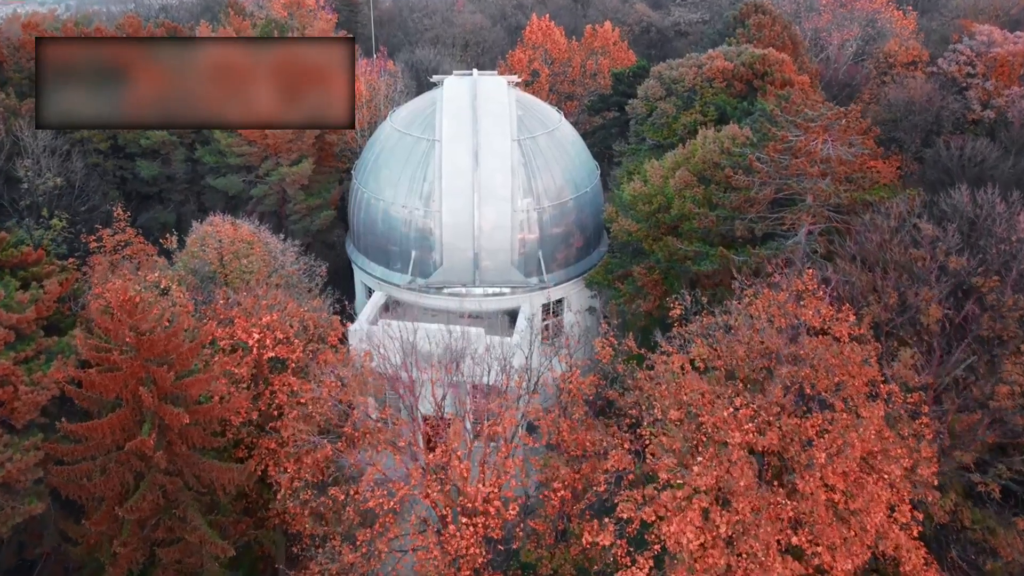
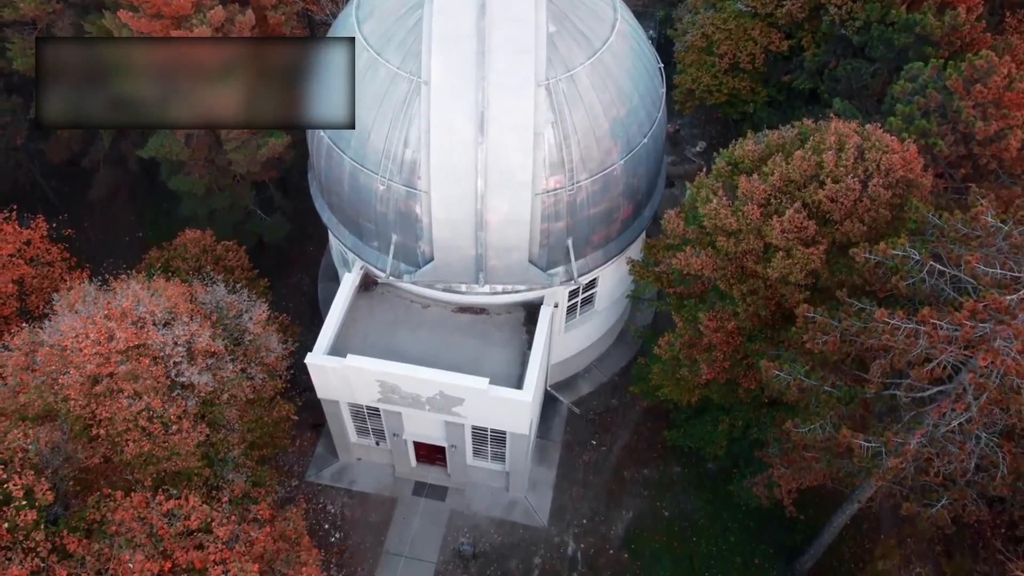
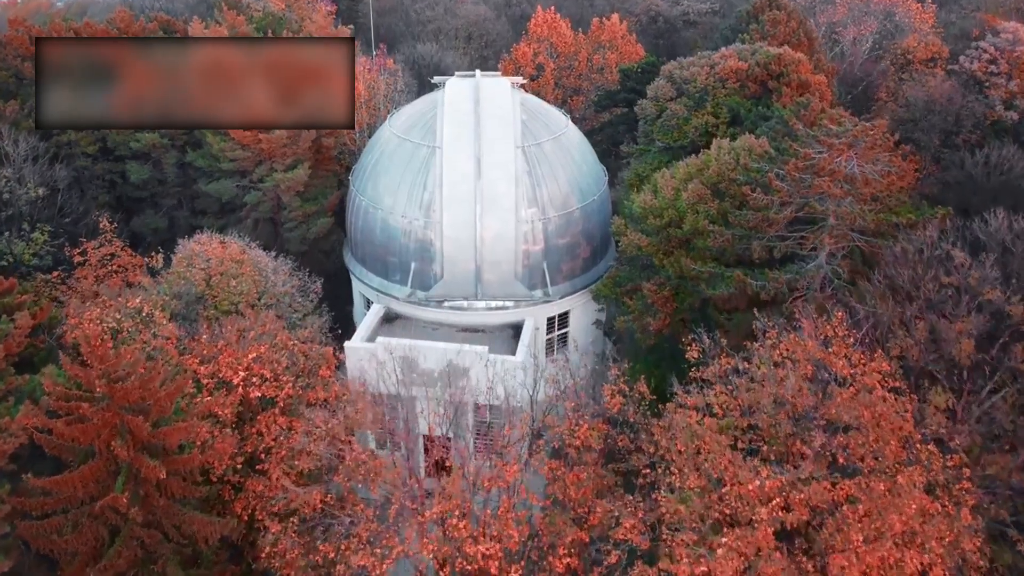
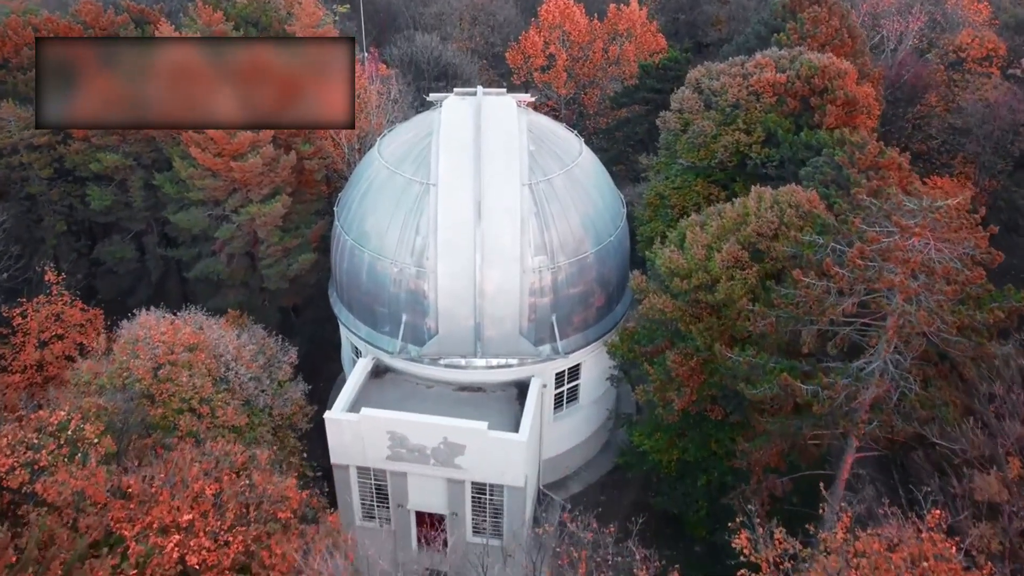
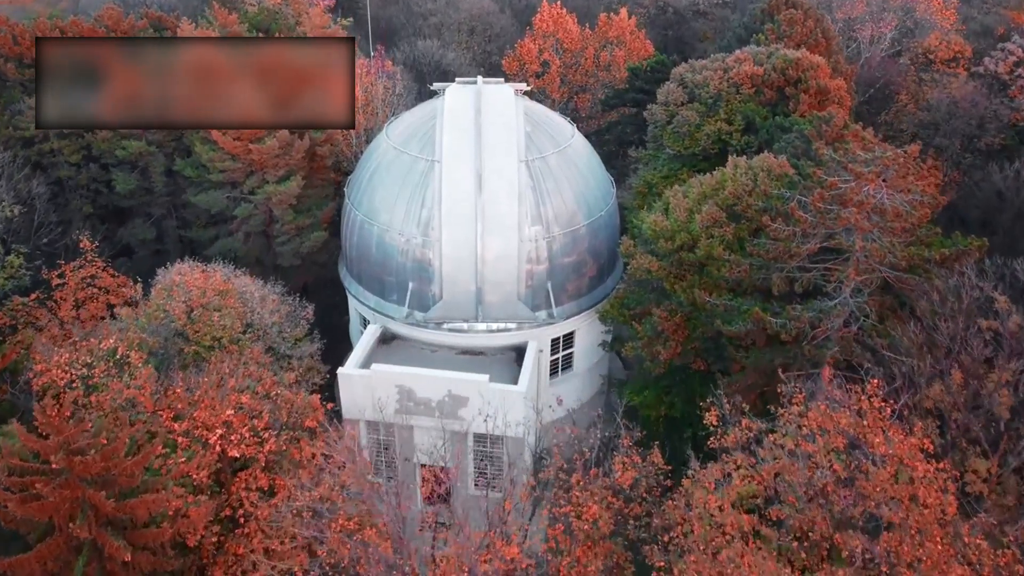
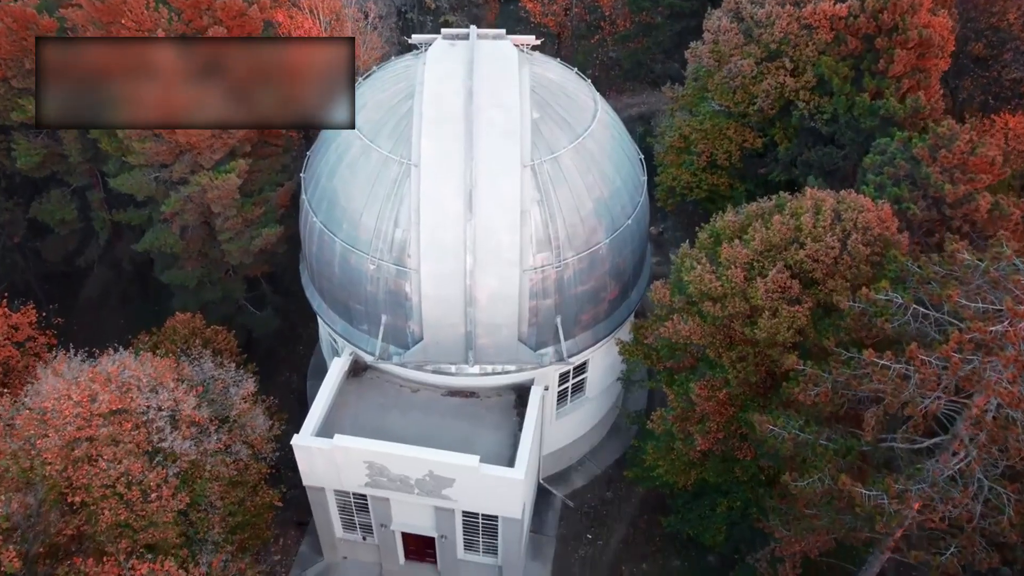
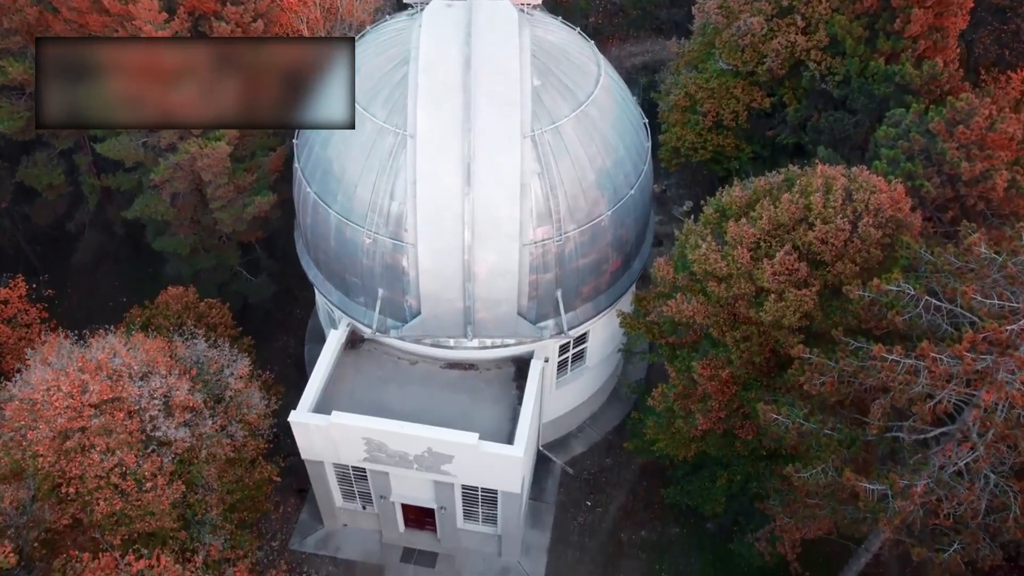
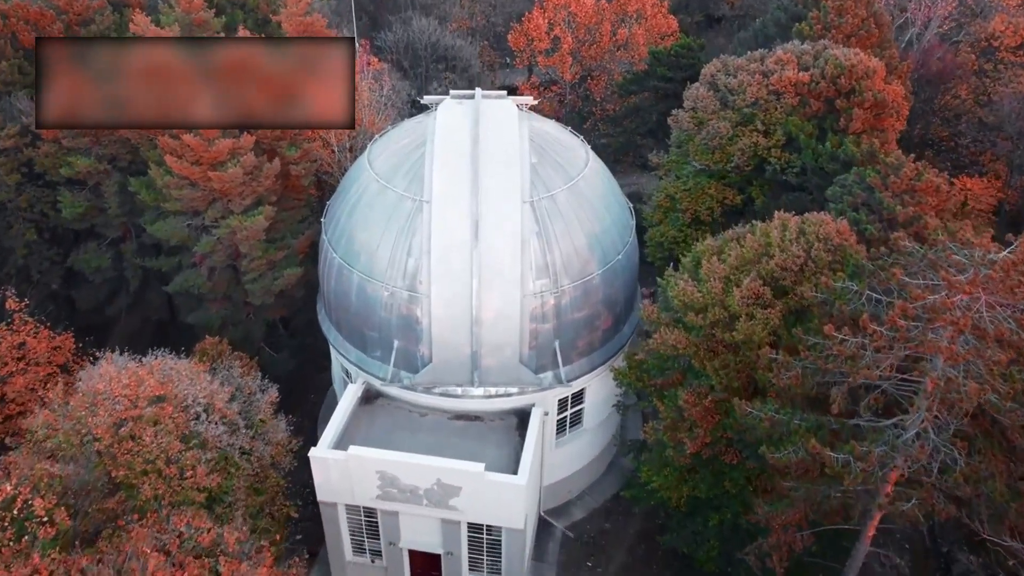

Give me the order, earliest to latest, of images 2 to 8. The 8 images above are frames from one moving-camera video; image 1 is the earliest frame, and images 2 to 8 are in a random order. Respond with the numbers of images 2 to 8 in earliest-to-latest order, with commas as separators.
3, 5, 4, 8, 6, 7, 2
